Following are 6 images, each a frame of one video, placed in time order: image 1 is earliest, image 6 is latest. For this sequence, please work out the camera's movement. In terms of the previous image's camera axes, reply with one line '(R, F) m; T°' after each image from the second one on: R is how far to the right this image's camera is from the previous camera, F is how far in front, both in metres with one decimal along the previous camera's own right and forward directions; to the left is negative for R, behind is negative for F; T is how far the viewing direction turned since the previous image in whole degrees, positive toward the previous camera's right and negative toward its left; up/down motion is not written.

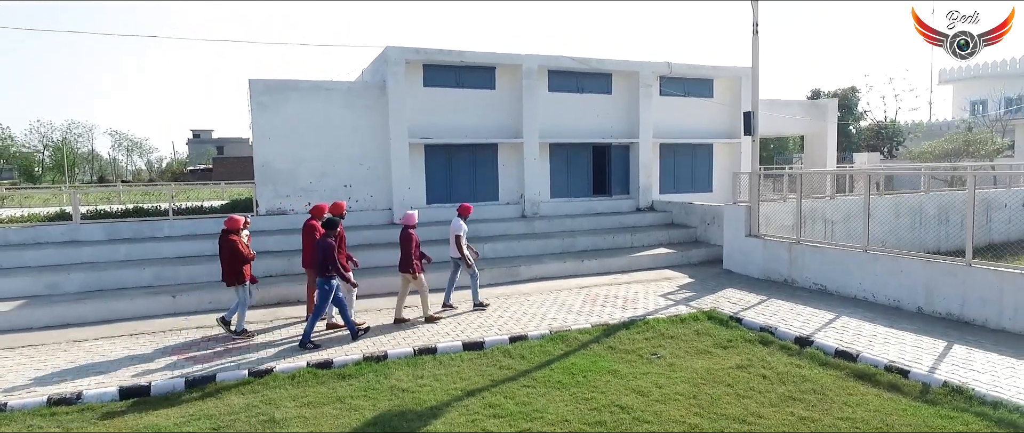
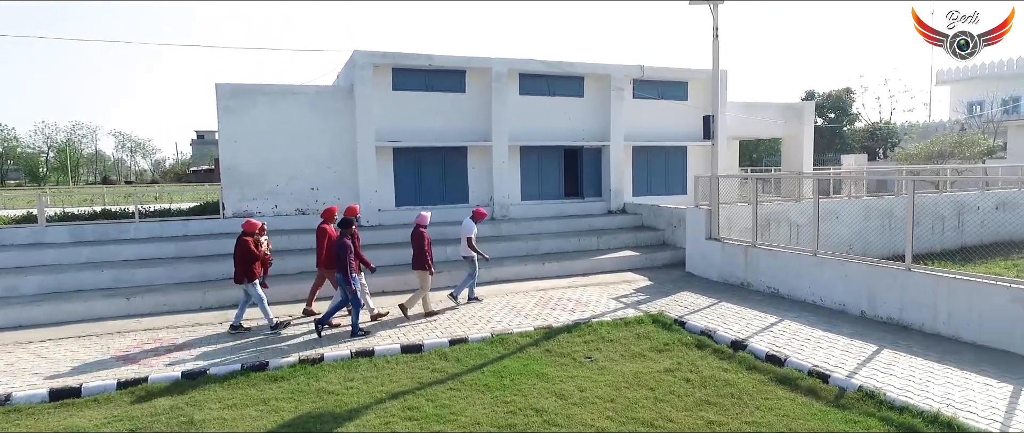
(+0.8, -0.1) m; -1°
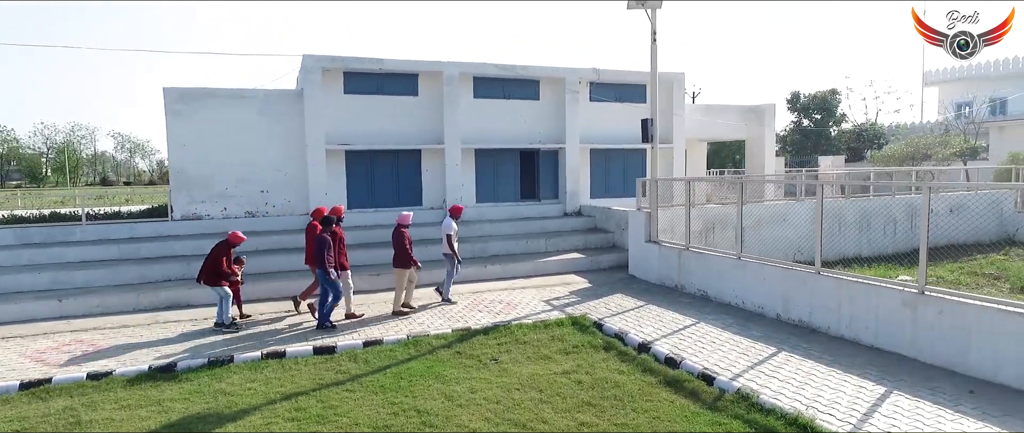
(+1.1, -0.1) m; 0°
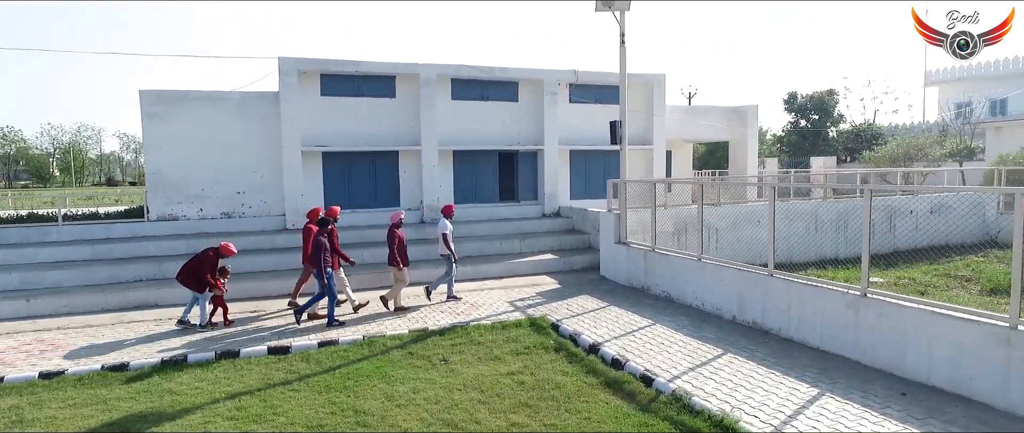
(+0.7, -0.1) m; -1°
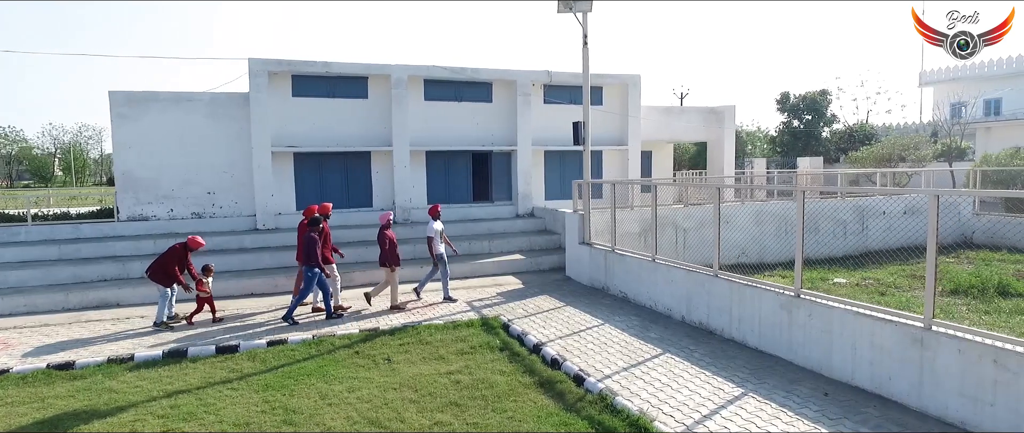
(+0.7, -0.1) m; 0°
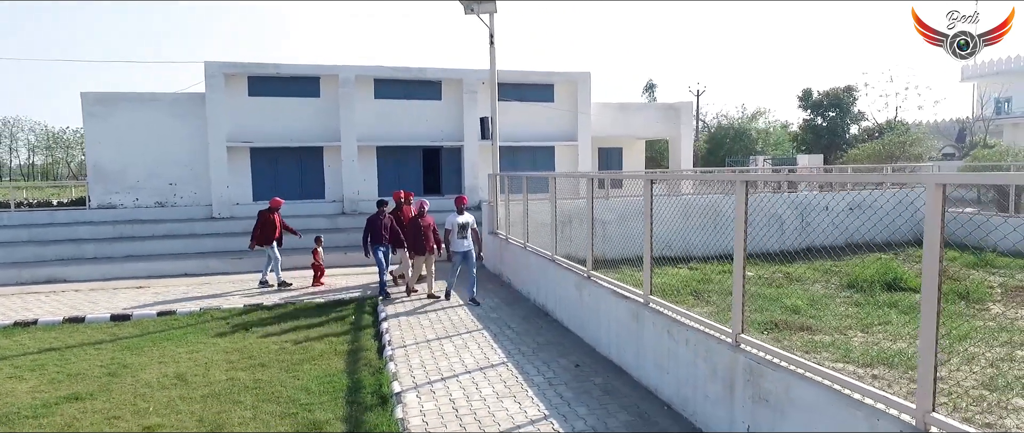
(+2.8, -0.5) m; -5°
